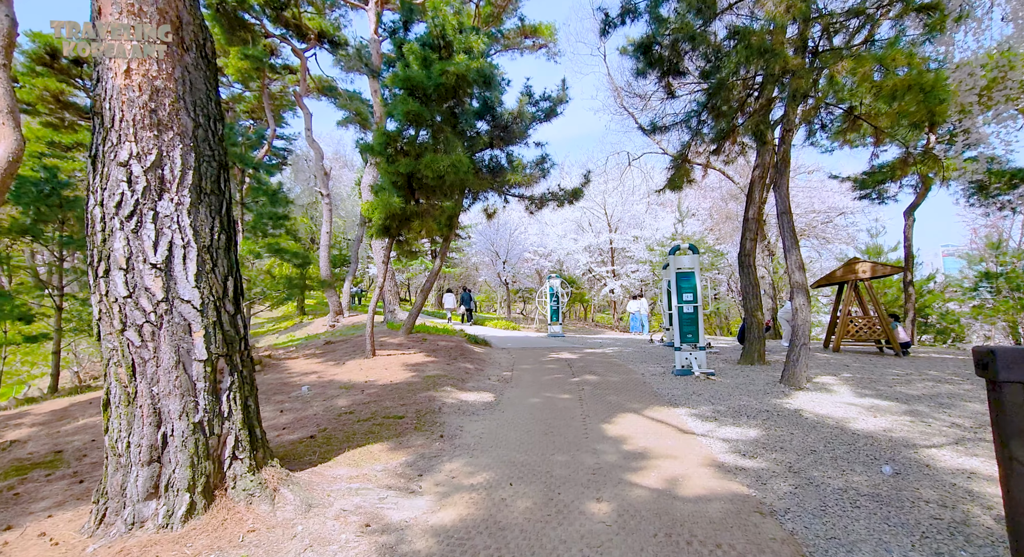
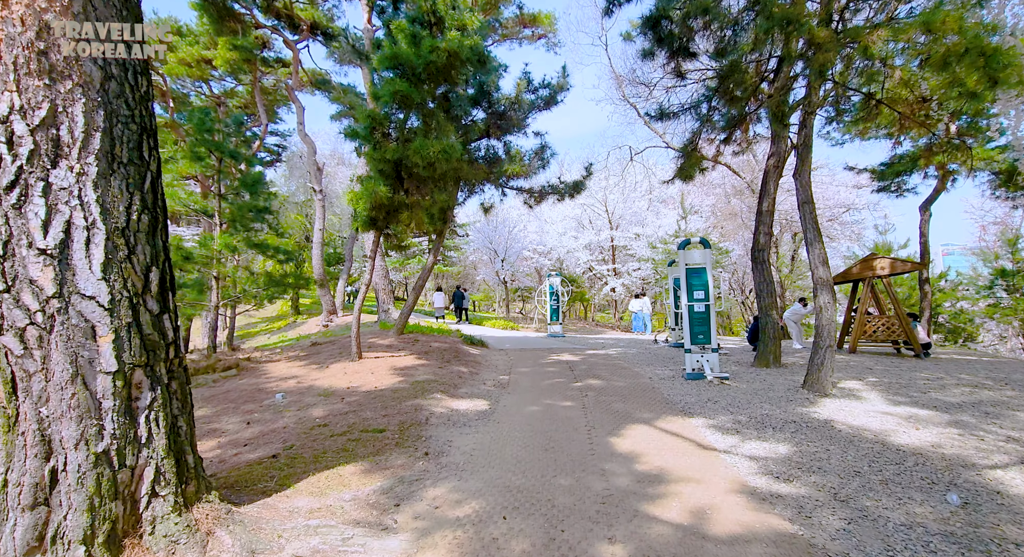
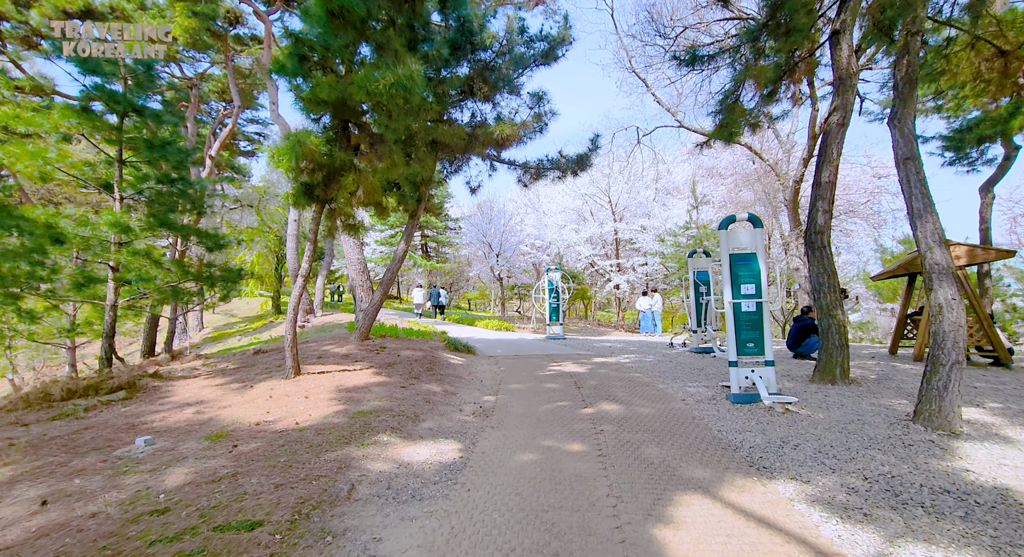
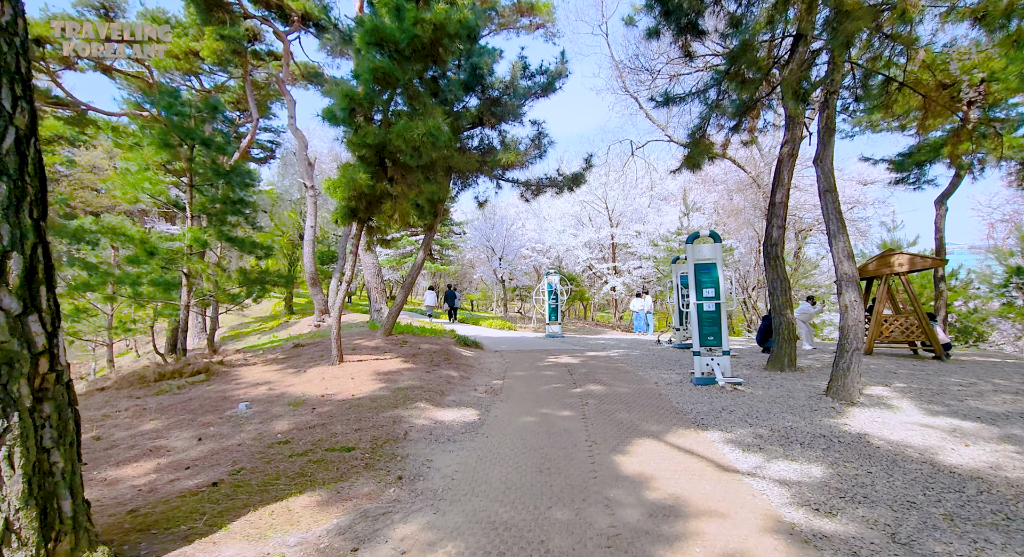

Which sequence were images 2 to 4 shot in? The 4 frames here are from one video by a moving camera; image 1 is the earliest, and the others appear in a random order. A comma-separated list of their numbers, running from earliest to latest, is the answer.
2, 4, 3
